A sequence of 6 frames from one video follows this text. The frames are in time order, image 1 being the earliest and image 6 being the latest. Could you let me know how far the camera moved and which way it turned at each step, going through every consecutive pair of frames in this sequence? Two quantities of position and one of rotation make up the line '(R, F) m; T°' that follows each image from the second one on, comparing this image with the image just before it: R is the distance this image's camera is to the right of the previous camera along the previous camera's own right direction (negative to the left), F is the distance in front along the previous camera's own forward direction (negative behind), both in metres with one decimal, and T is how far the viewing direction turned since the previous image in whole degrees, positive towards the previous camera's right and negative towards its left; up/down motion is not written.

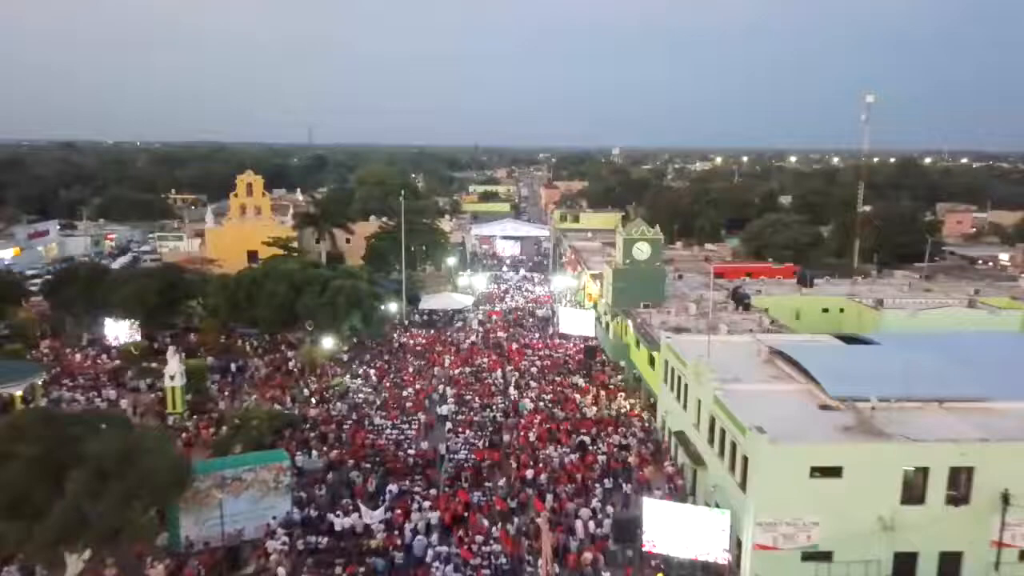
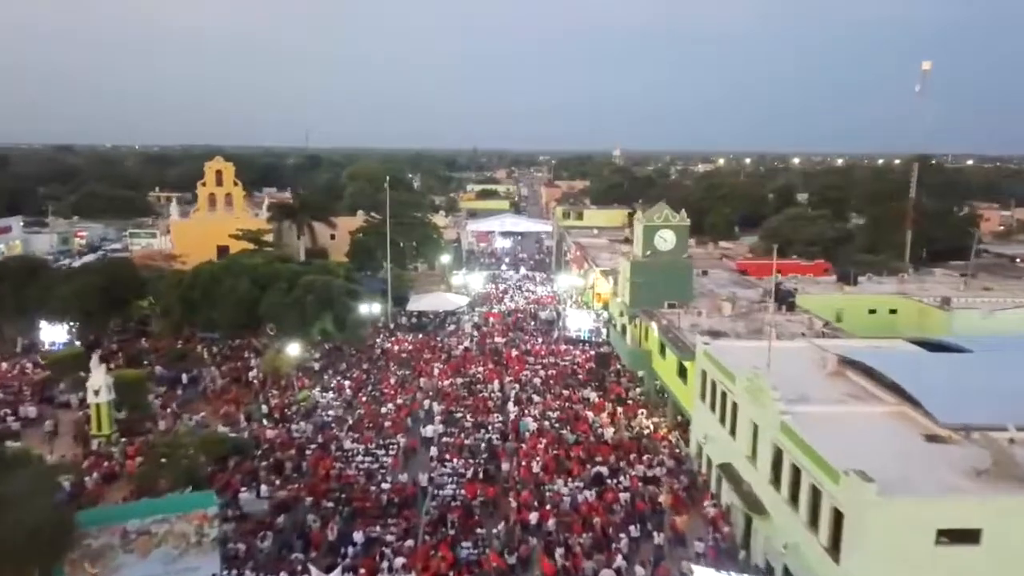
(0.0, +5.8) m; 0°
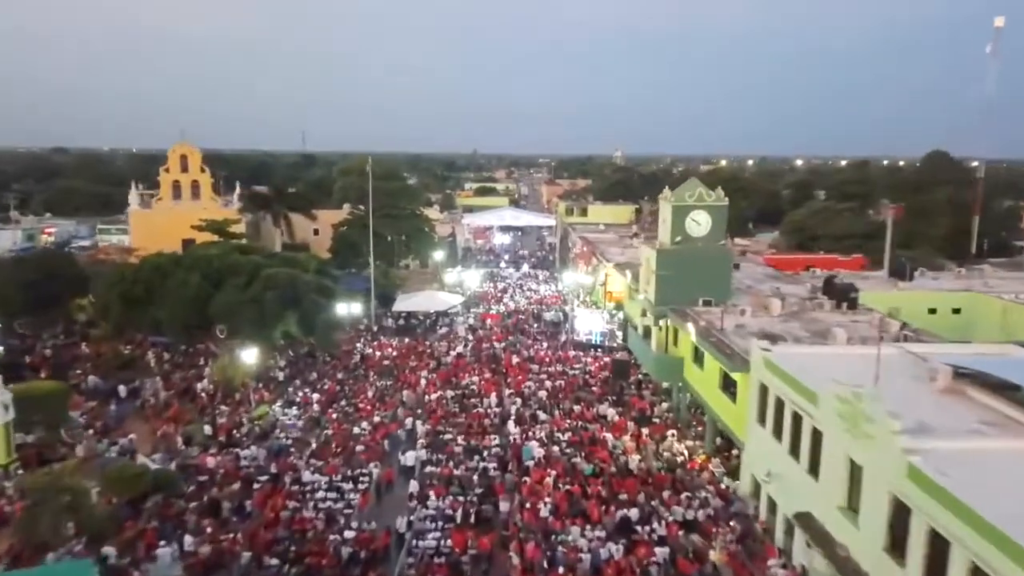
(0.0, +5.5) m; 0°
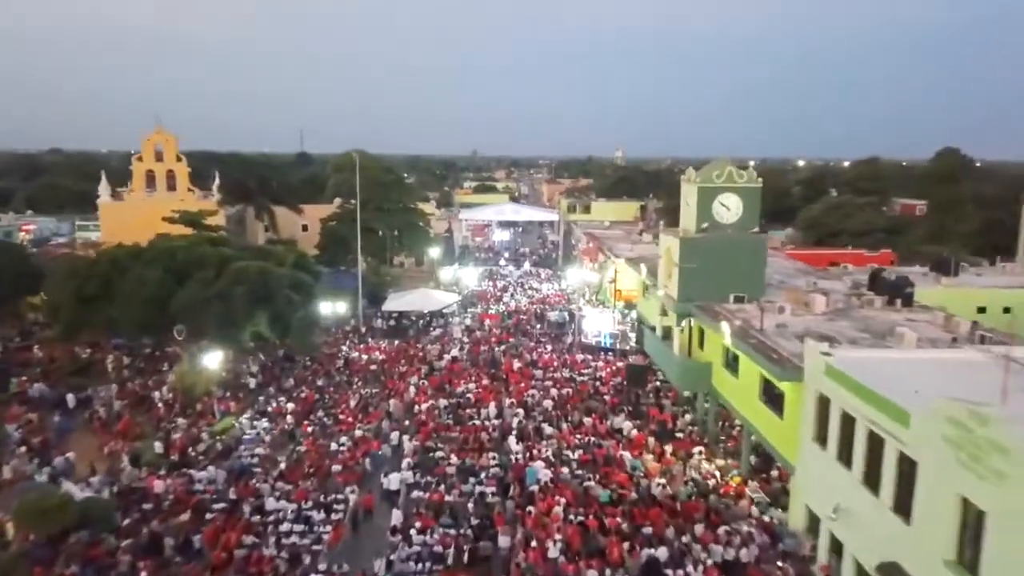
(0.0, +3.4) m; 0°
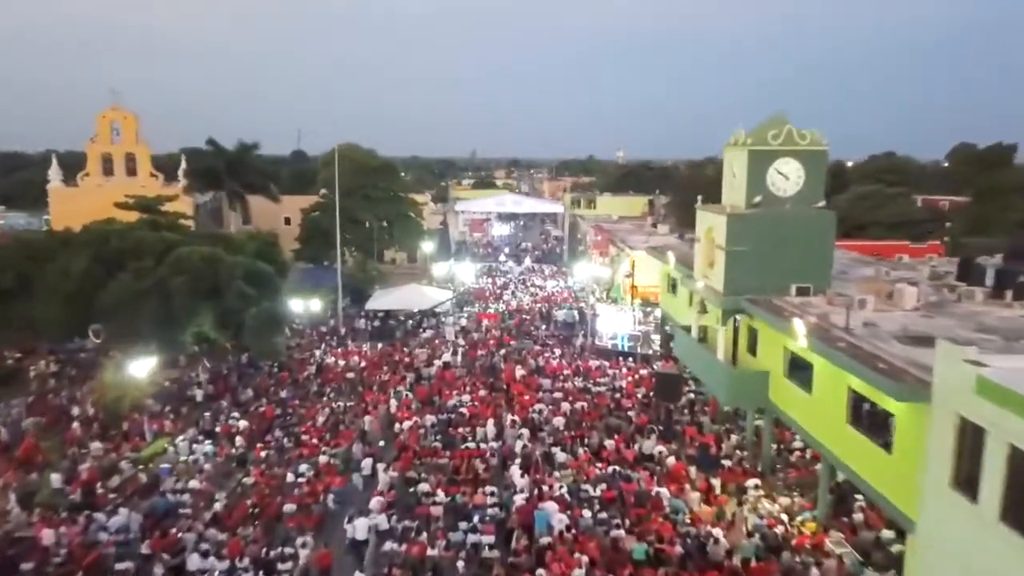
(0.0, +4.6) m; 0°
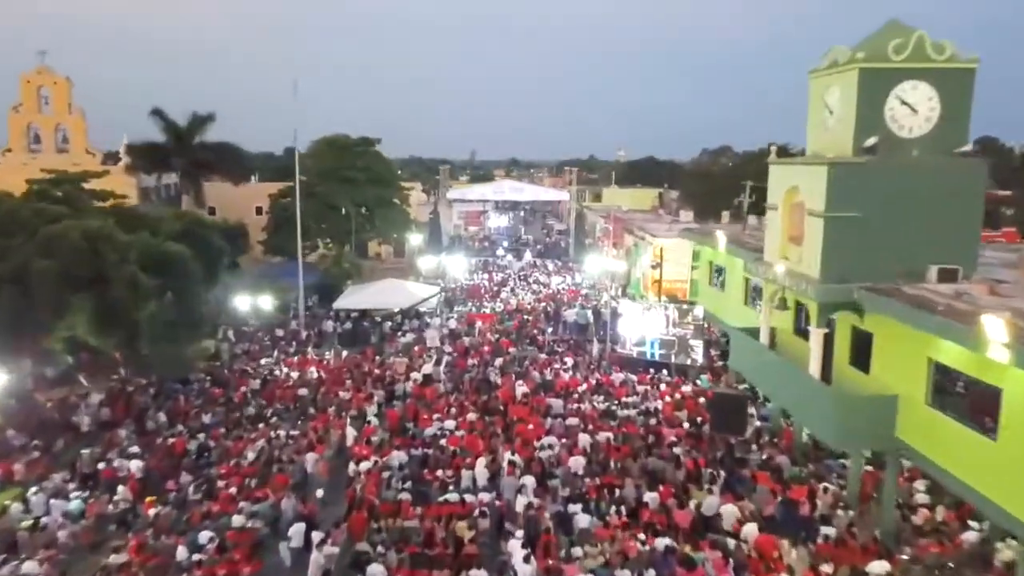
(0.0, +5.7) m; 0°
